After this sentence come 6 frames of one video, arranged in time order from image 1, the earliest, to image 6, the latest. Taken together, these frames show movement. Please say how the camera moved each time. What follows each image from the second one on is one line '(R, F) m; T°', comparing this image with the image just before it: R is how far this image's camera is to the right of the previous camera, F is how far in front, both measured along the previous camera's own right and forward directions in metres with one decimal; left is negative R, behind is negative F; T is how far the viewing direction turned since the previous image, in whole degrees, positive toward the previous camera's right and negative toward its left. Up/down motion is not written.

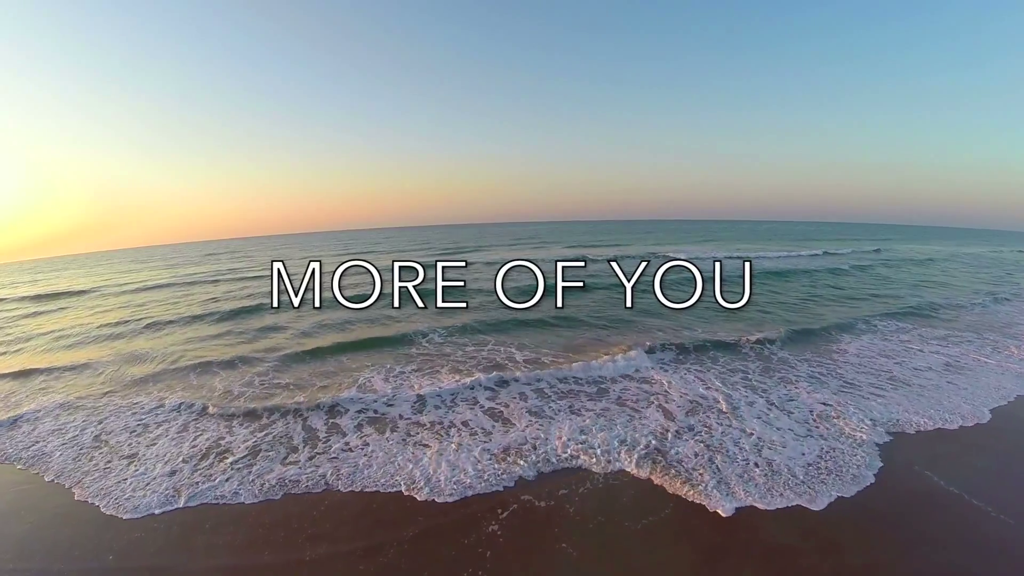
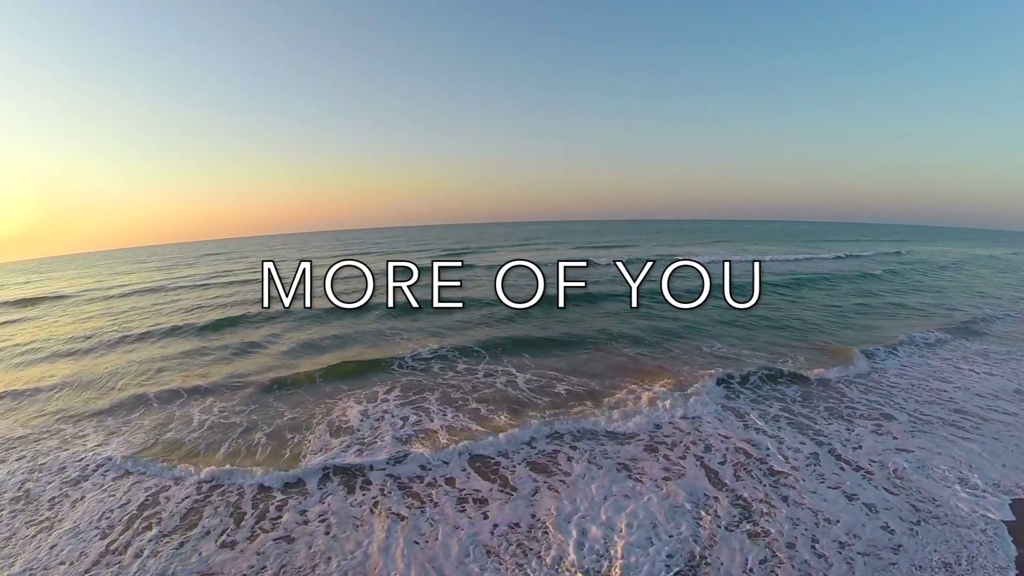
(0.0, +1.5) m; -1°
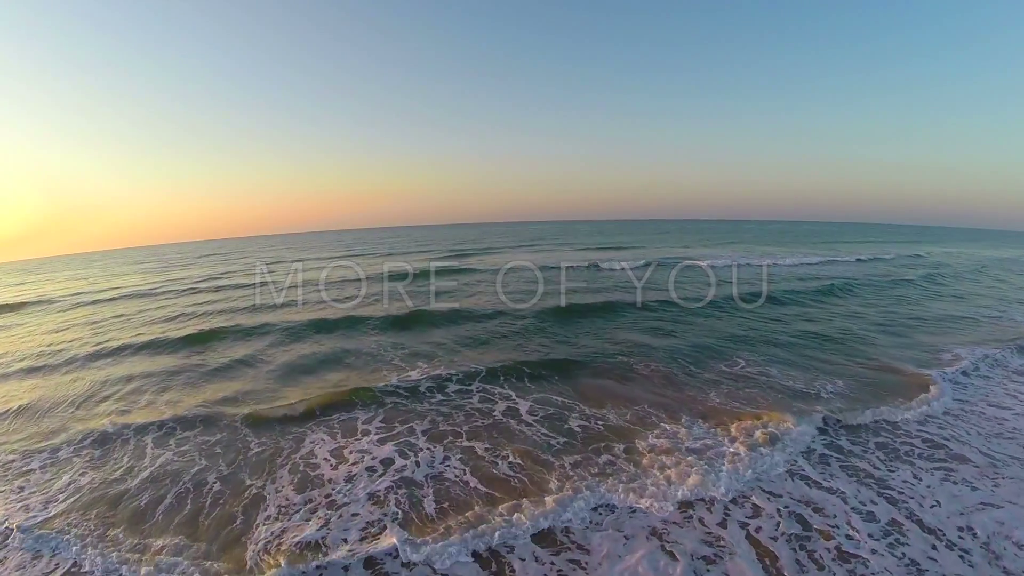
(0.0, +1.3) m; 0°
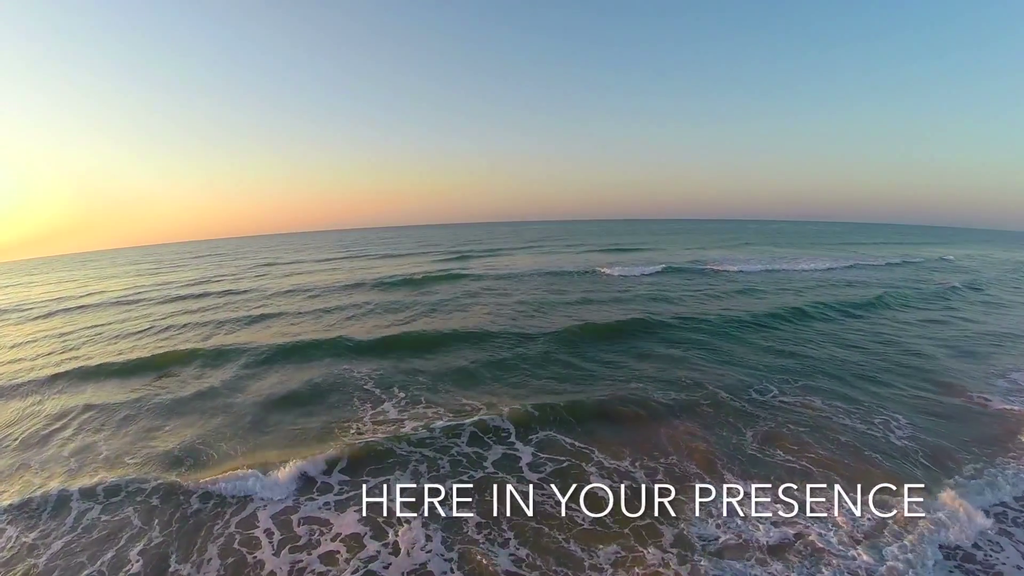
(-0.1, +1.6) m; 0°
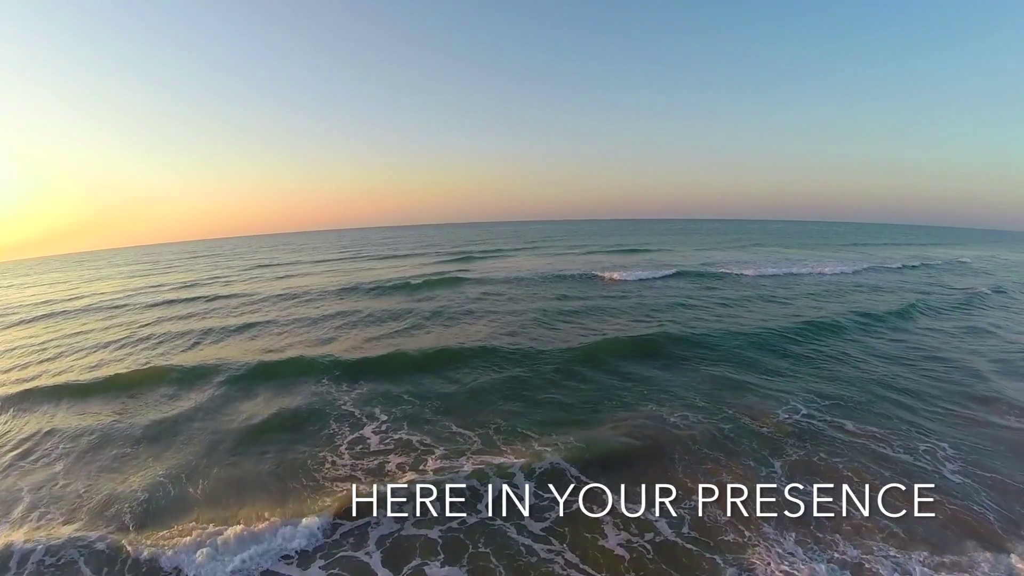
(0.0, +1.1) m; 0°
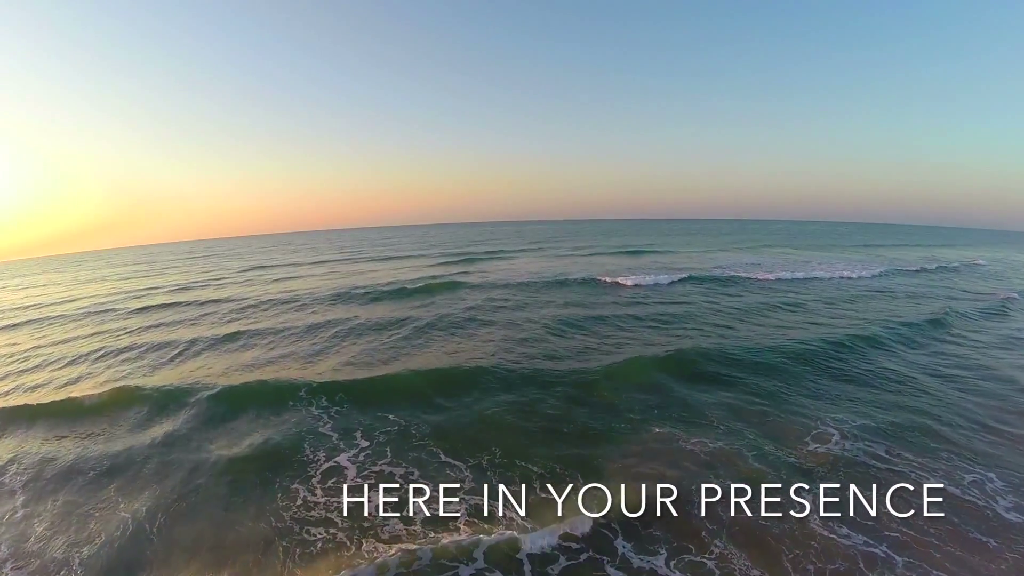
(0.0, +1.0) m; 0°
